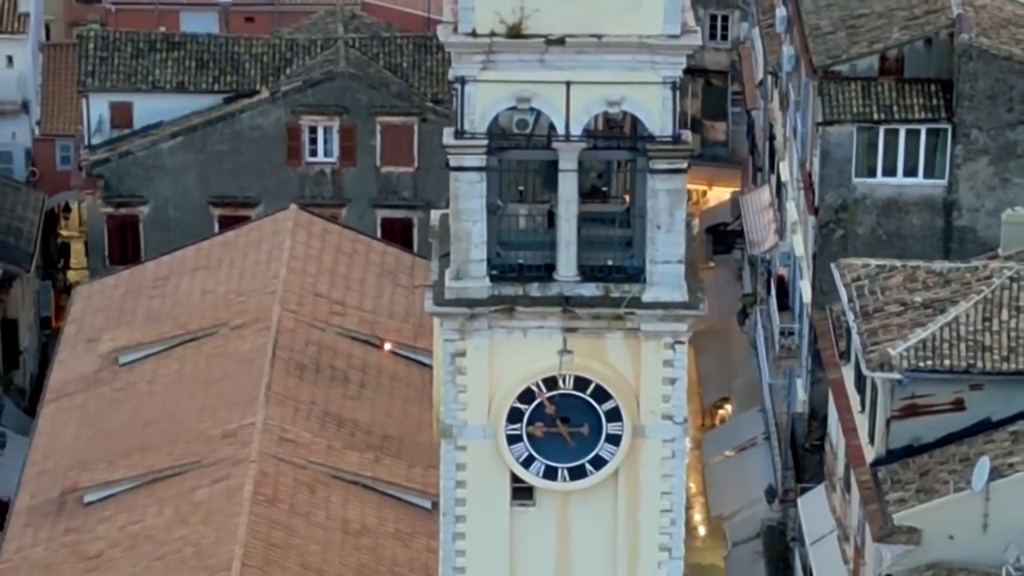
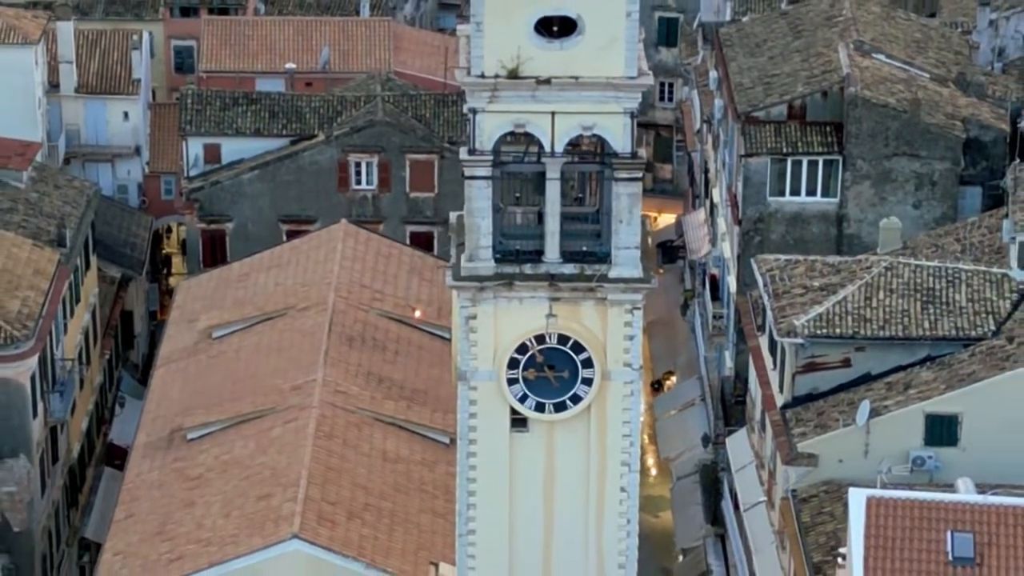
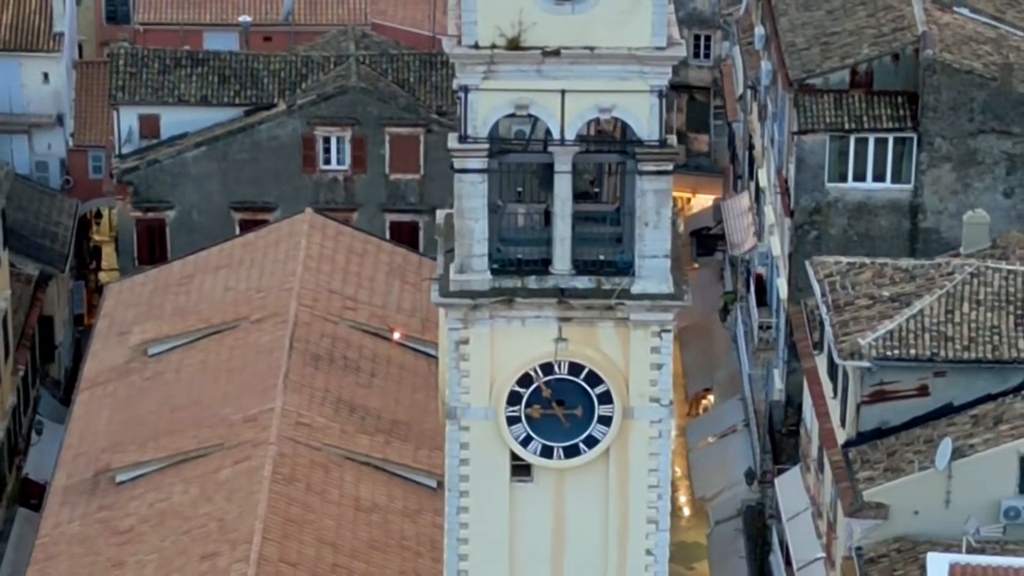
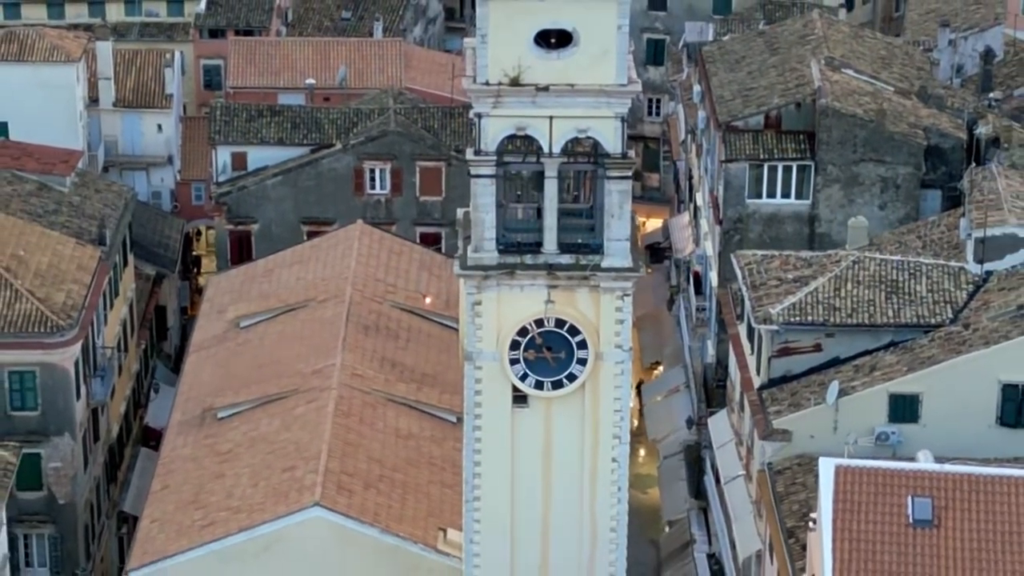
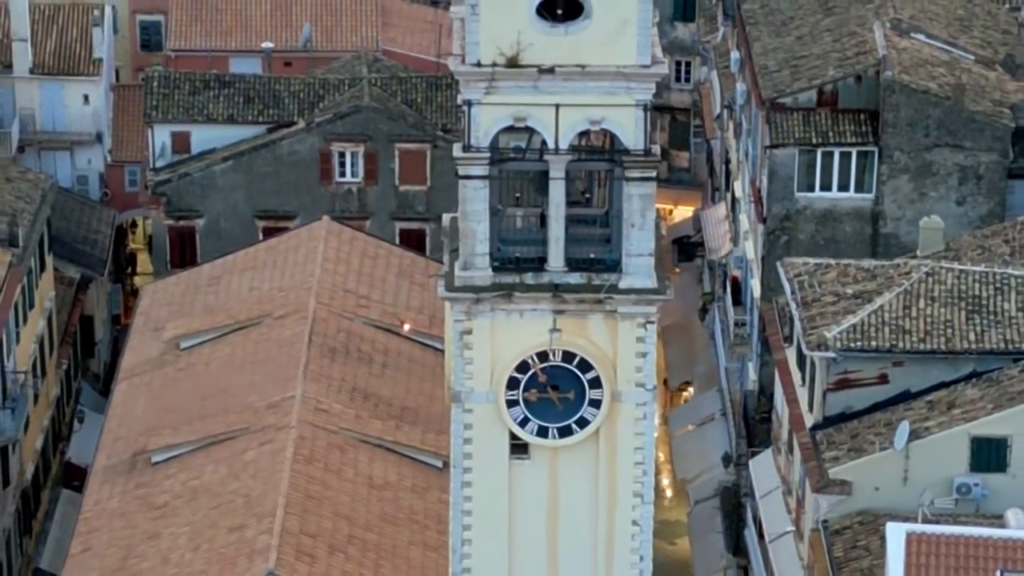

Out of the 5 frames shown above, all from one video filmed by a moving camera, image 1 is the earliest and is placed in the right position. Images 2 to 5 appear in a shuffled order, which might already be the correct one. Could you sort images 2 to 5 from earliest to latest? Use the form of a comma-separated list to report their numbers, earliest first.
3, 5, 2, 4
